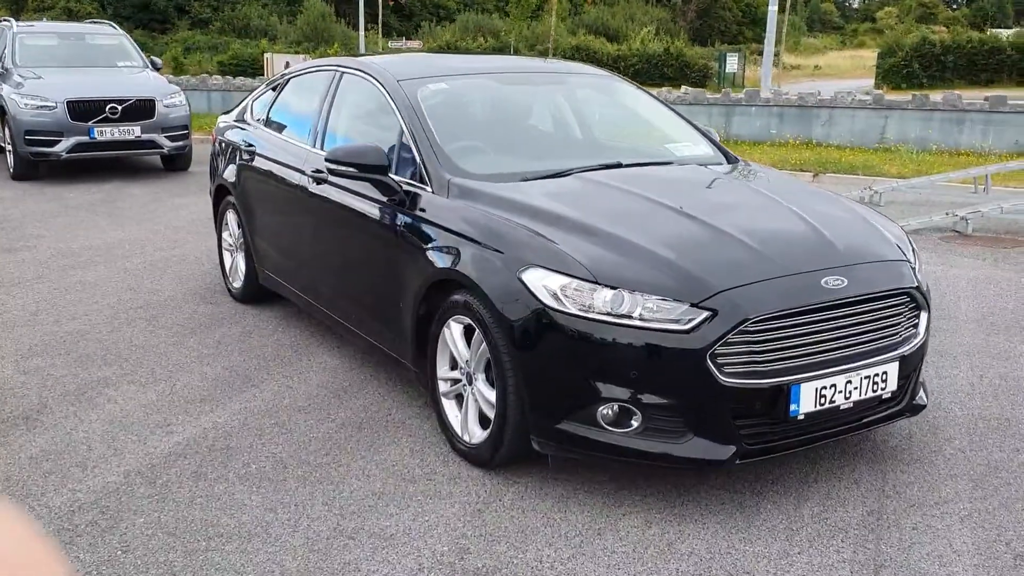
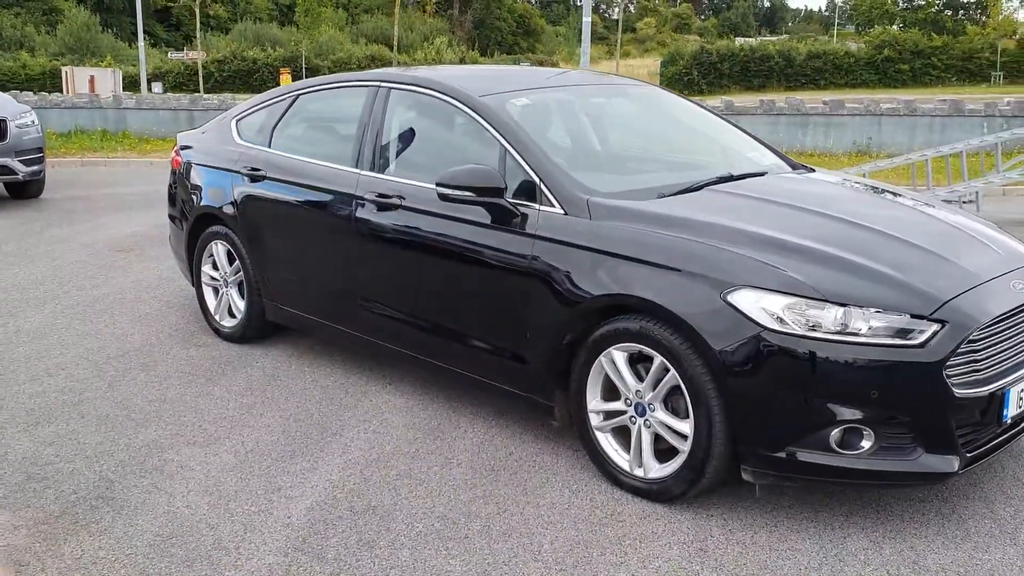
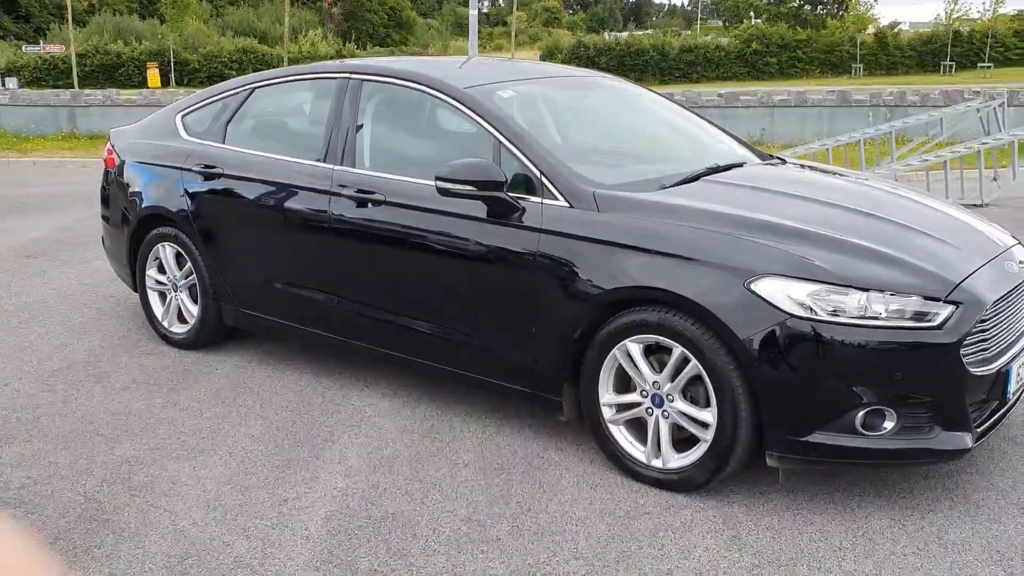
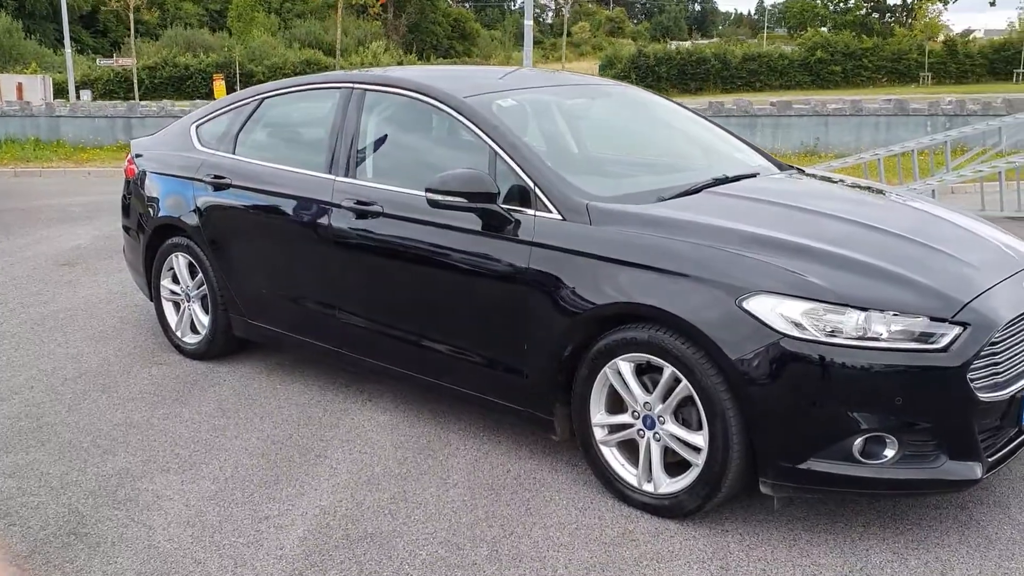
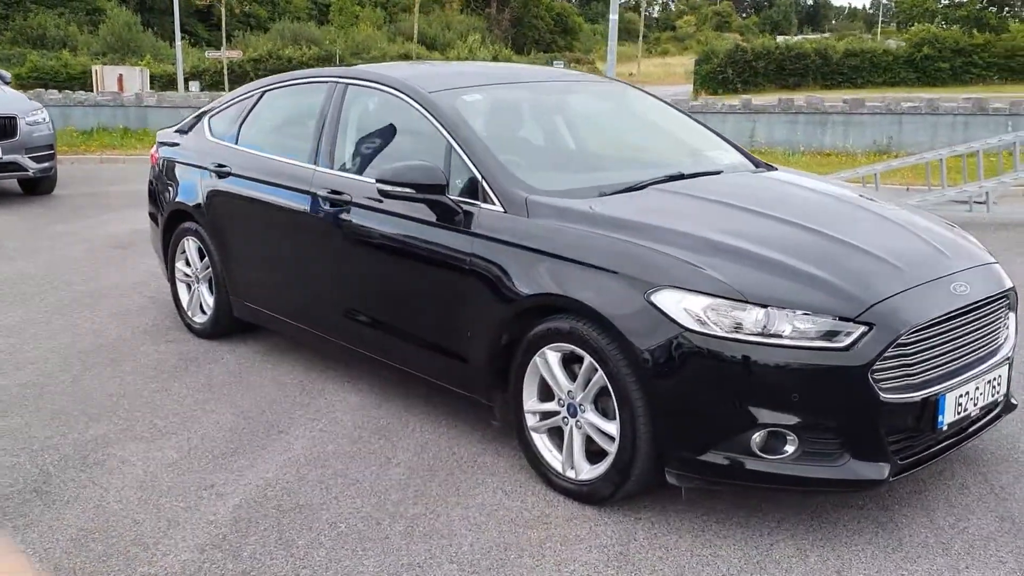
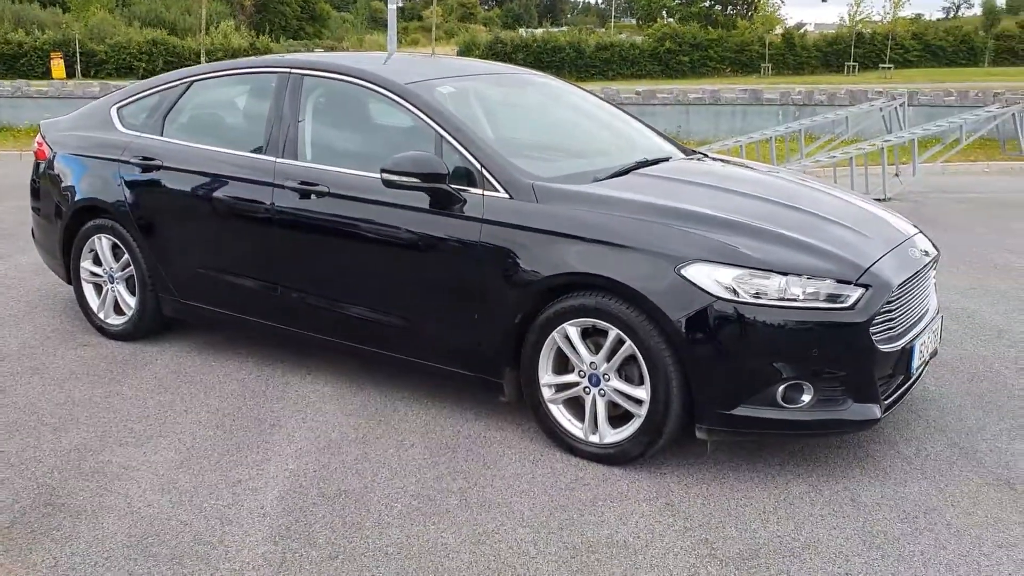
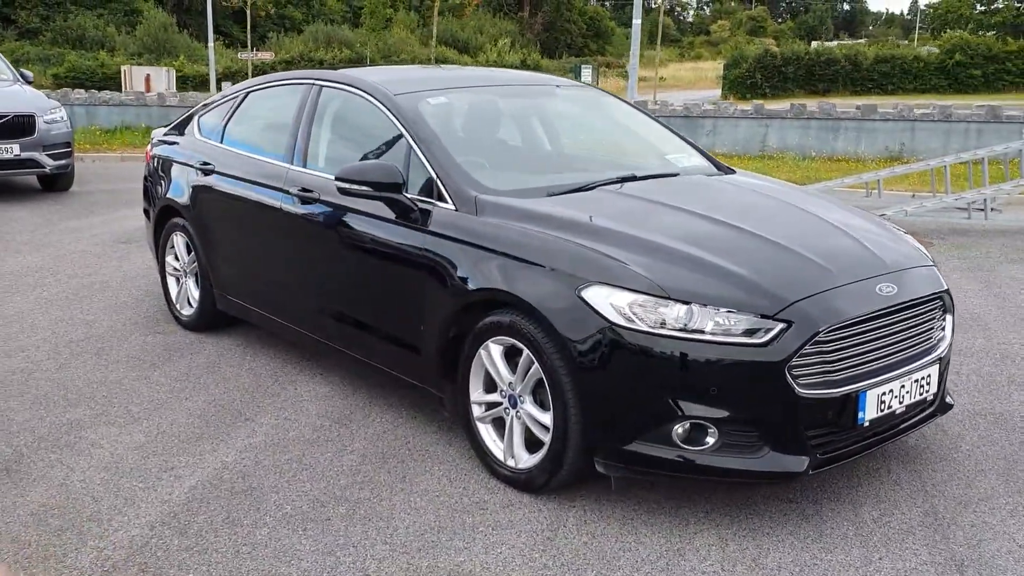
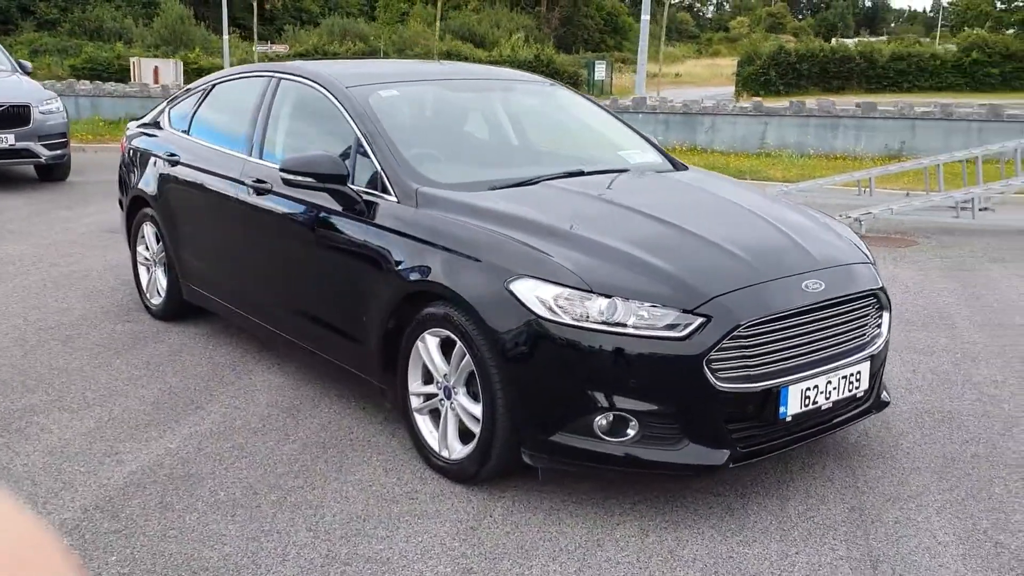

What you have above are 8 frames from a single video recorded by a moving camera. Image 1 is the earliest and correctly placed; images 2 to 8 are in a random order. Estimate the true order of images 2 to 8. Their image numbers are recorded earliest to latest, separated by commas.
8, 7, 5, 2, 4, 3, 6
